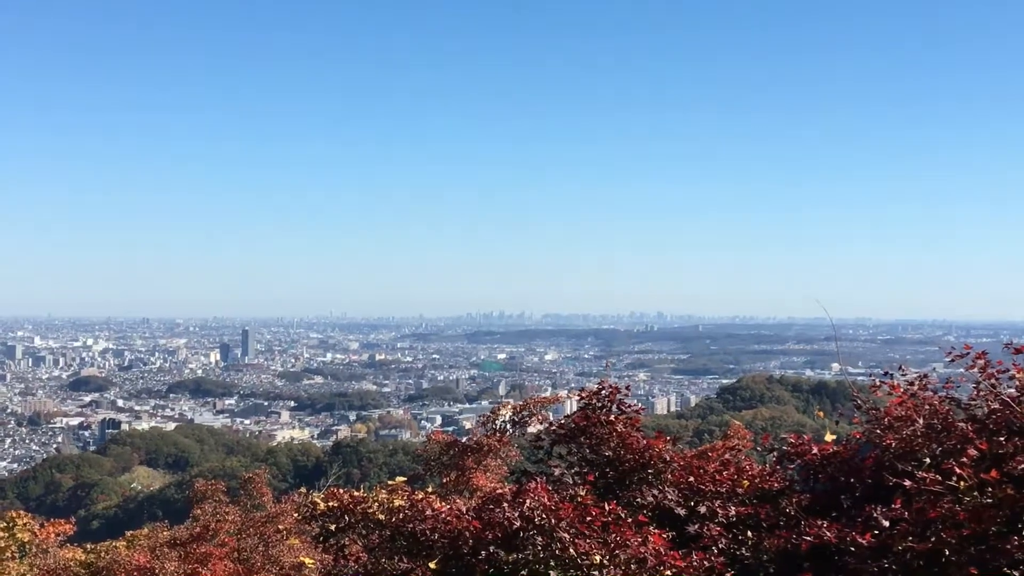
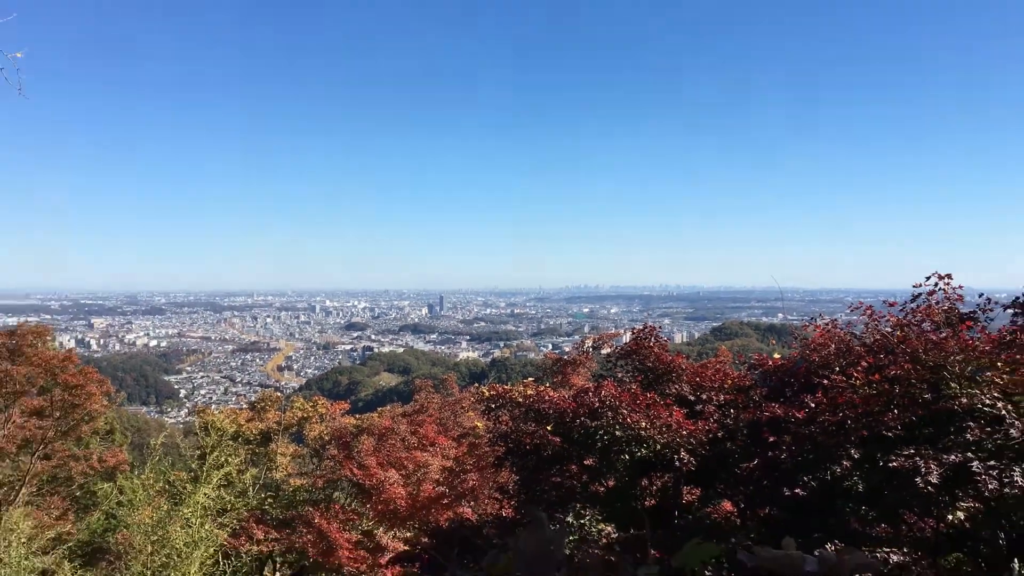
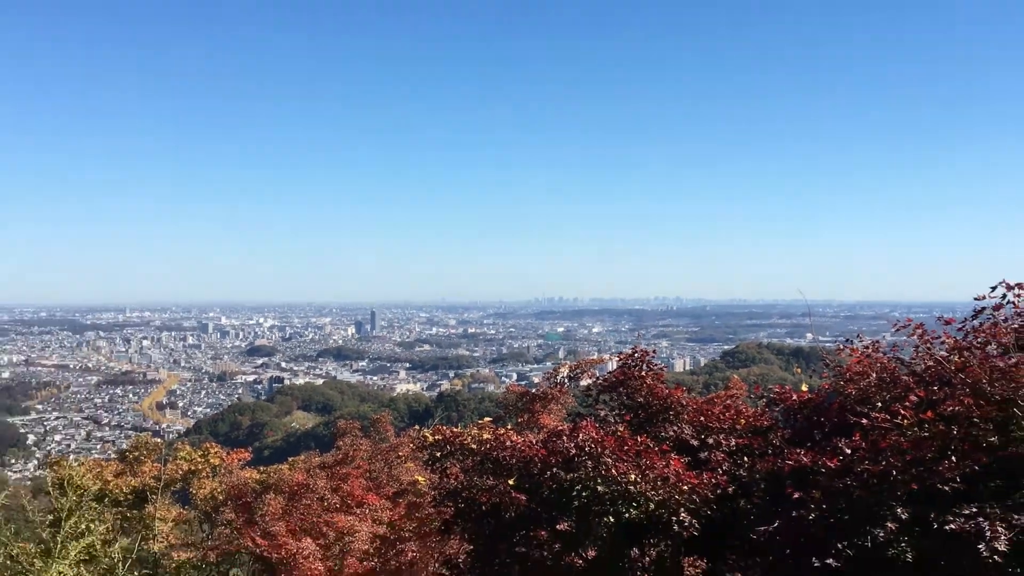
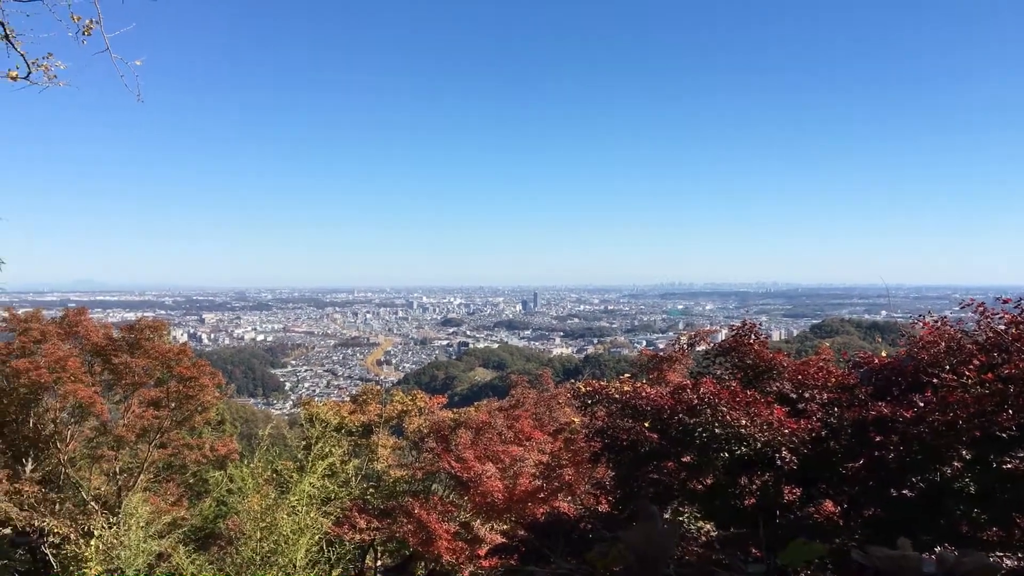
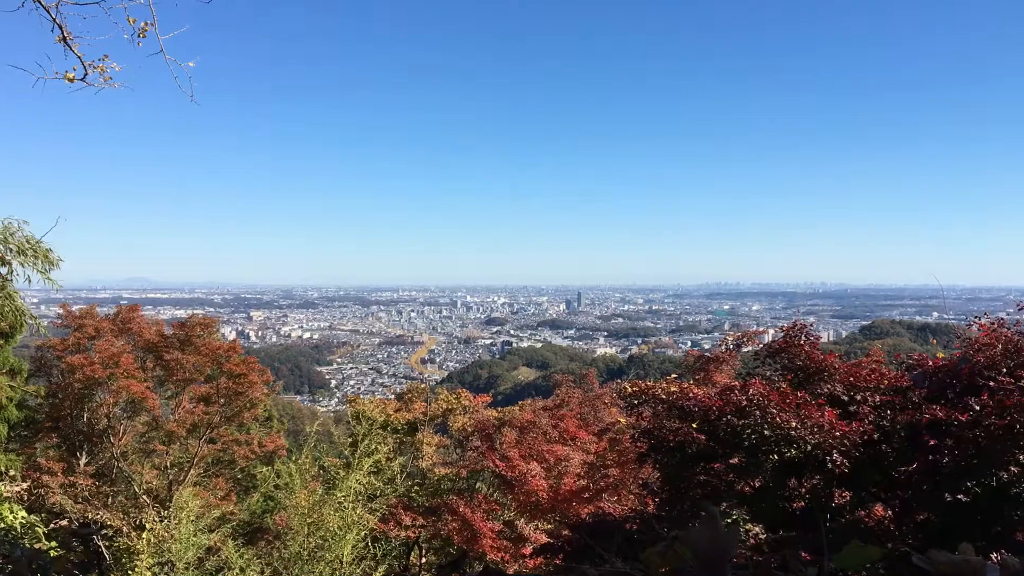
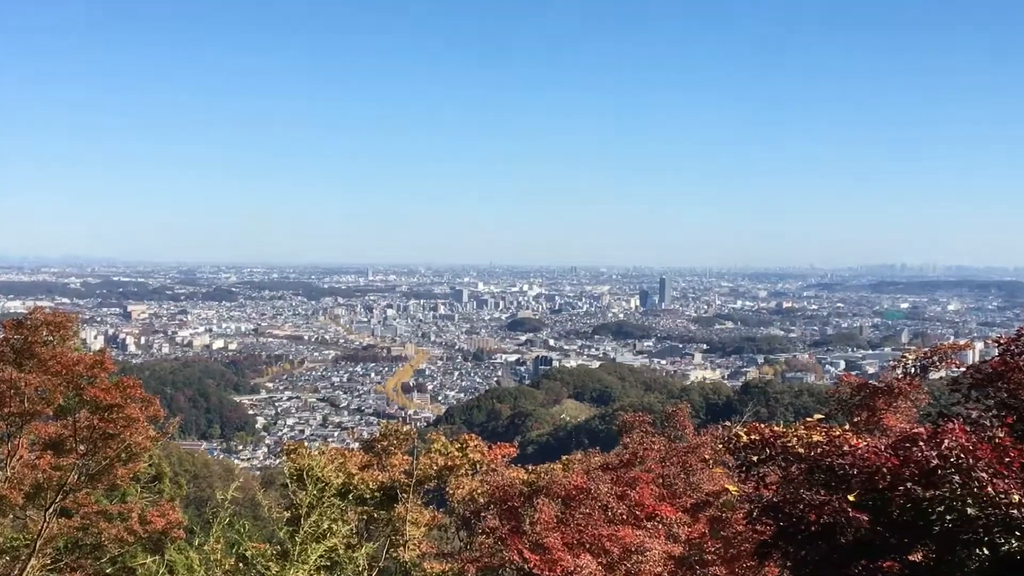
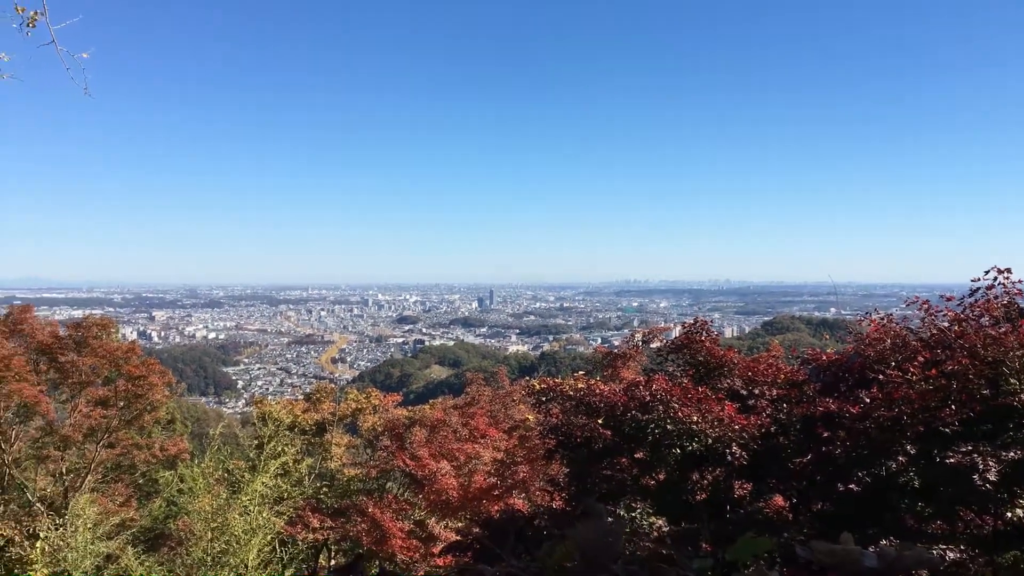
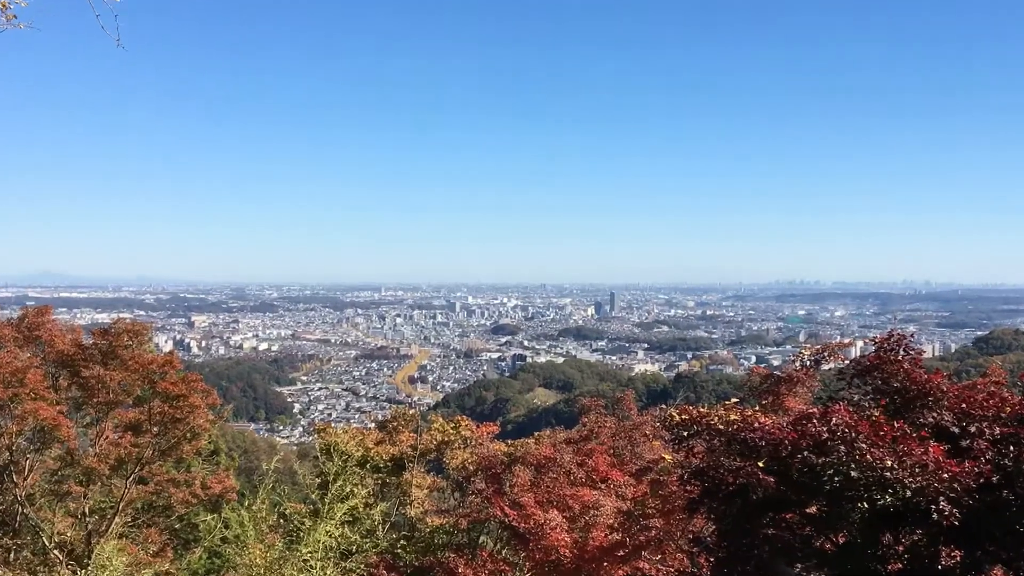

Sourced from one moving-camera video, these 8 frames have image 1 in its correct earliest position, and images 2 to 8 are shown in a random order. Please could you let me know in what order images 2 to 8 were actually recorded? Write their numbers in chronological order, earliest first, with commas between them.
3, 2, 7, 4, 5, 8, 6
